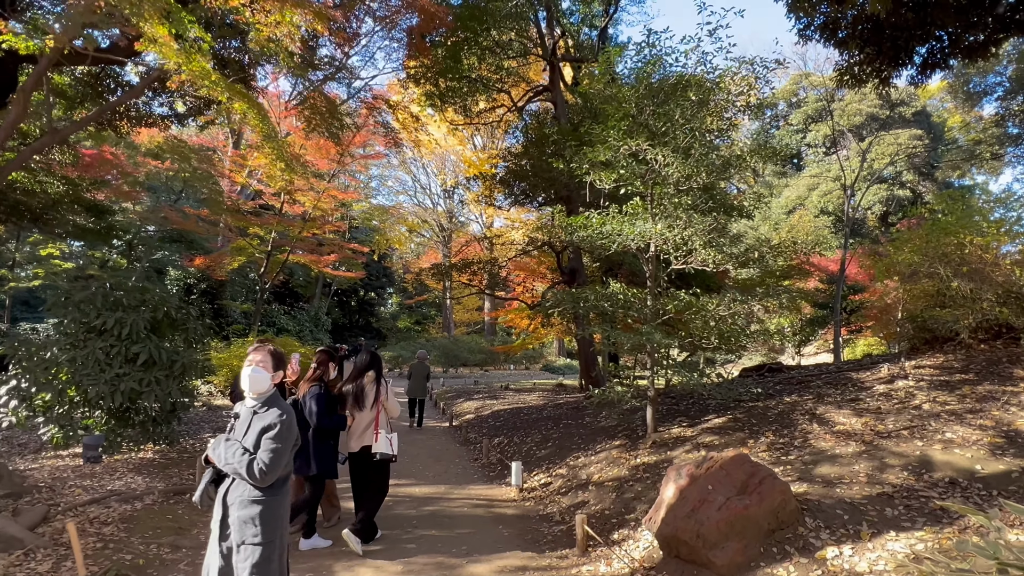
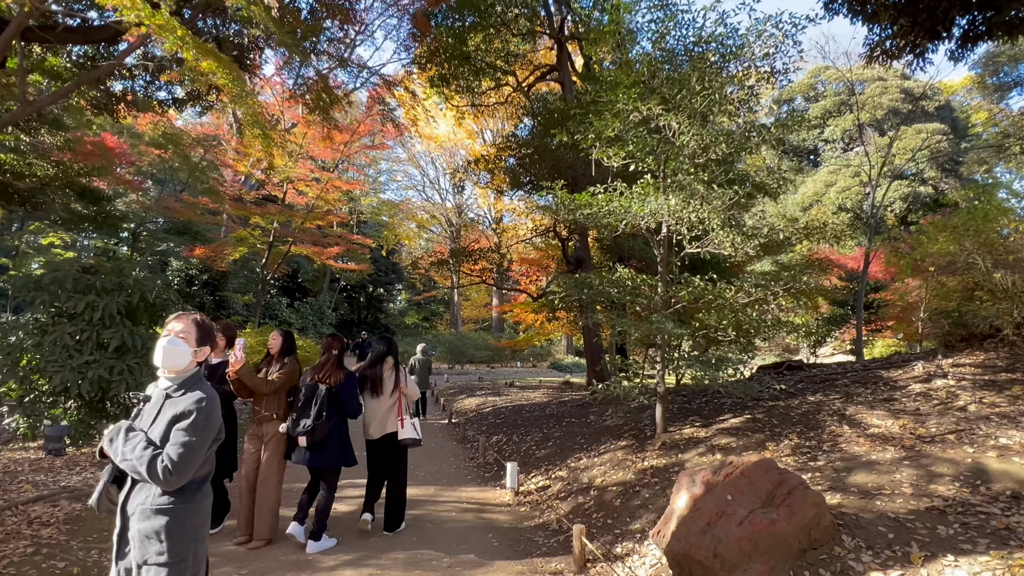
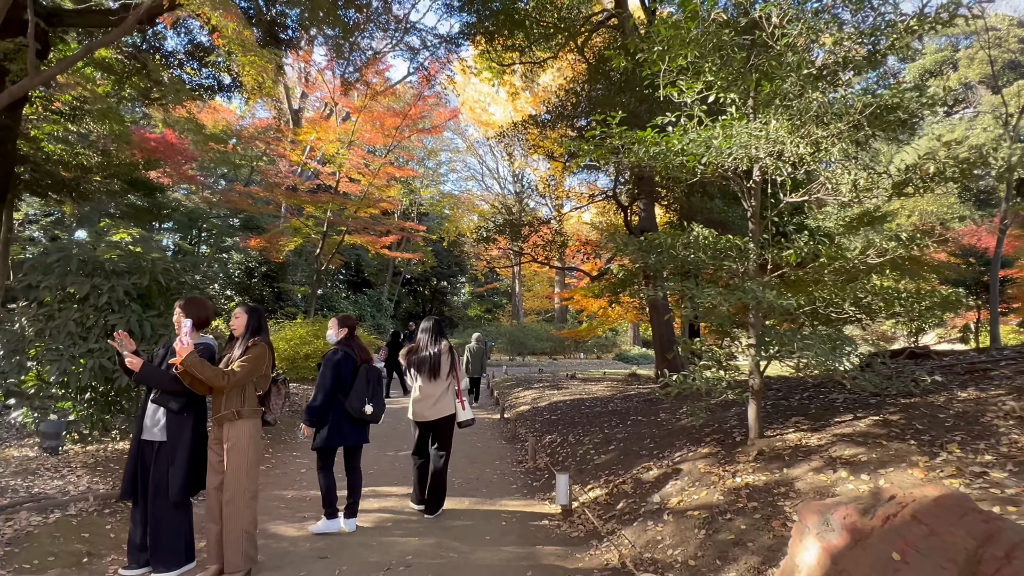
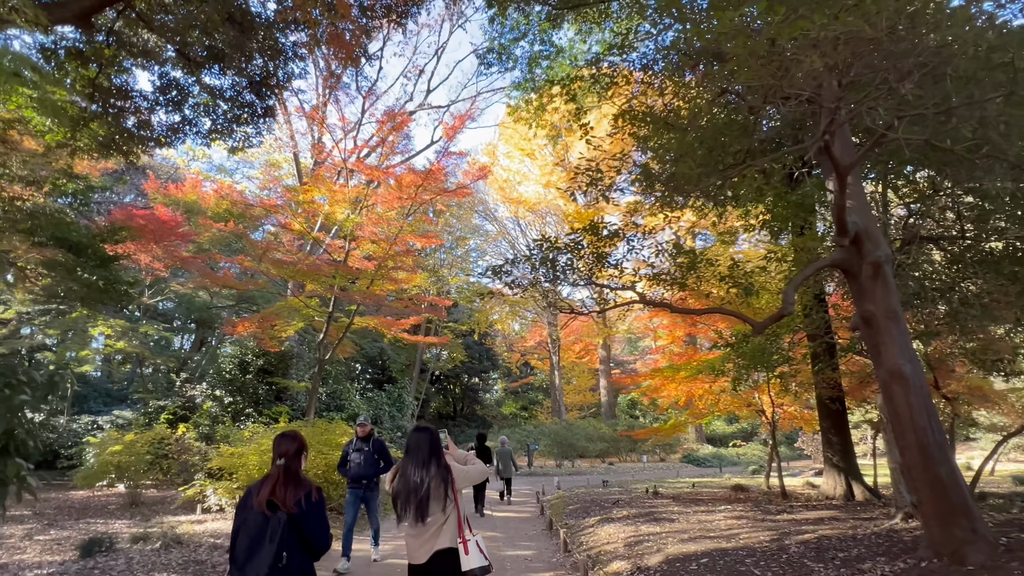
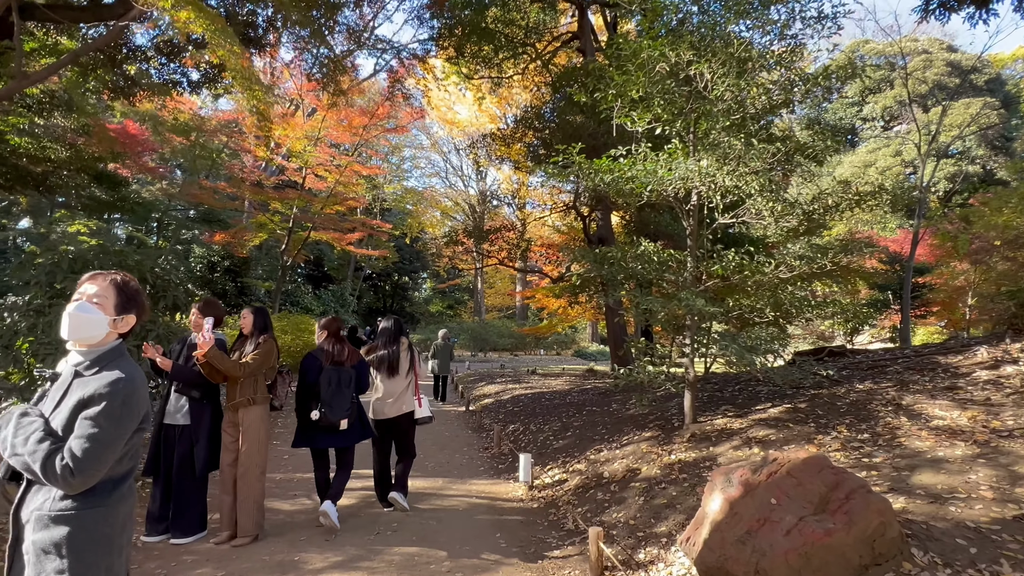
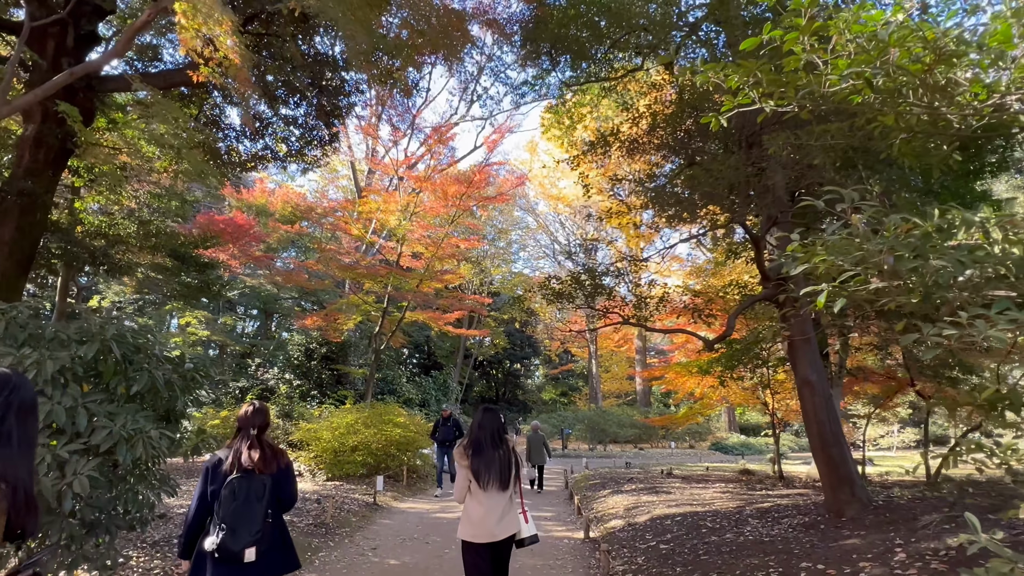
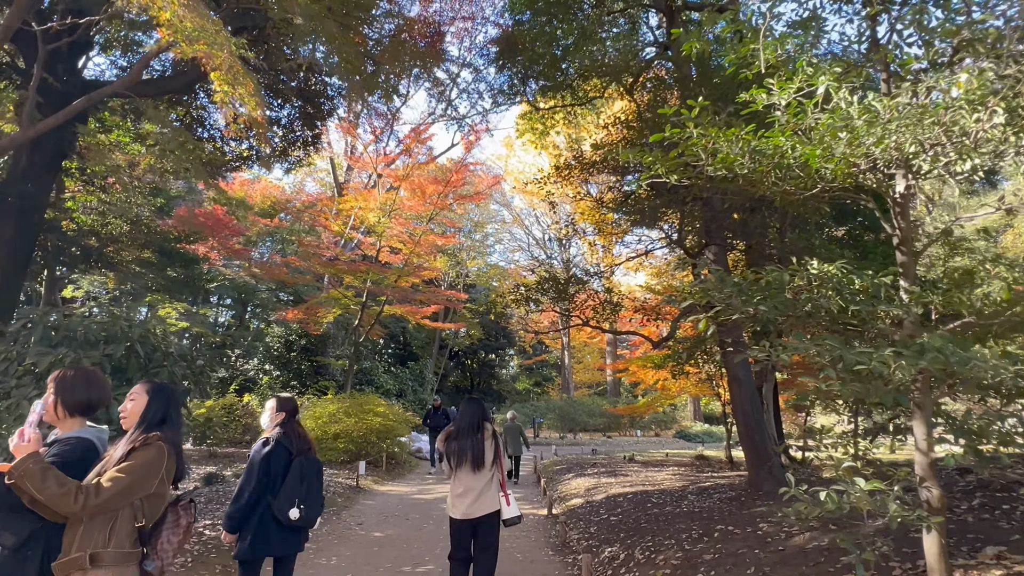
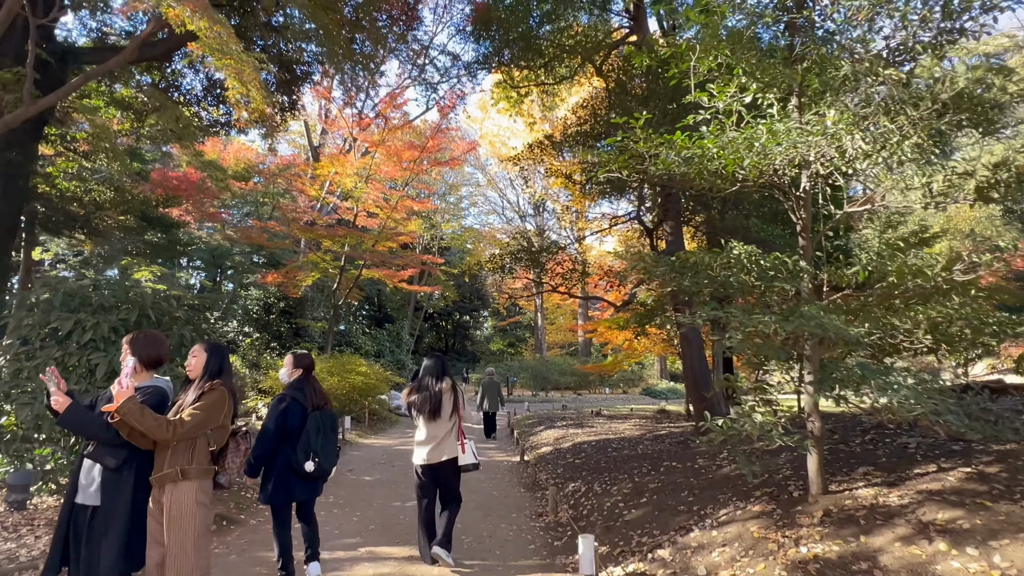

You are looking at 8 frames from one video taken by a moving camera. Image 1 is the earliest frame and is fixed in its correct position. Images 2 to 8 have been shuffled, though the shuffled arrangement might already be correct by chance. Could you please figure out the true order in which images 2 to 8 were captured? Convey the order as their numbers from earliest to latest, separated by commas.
2, 5, 3, 8, 7, 6, 4
